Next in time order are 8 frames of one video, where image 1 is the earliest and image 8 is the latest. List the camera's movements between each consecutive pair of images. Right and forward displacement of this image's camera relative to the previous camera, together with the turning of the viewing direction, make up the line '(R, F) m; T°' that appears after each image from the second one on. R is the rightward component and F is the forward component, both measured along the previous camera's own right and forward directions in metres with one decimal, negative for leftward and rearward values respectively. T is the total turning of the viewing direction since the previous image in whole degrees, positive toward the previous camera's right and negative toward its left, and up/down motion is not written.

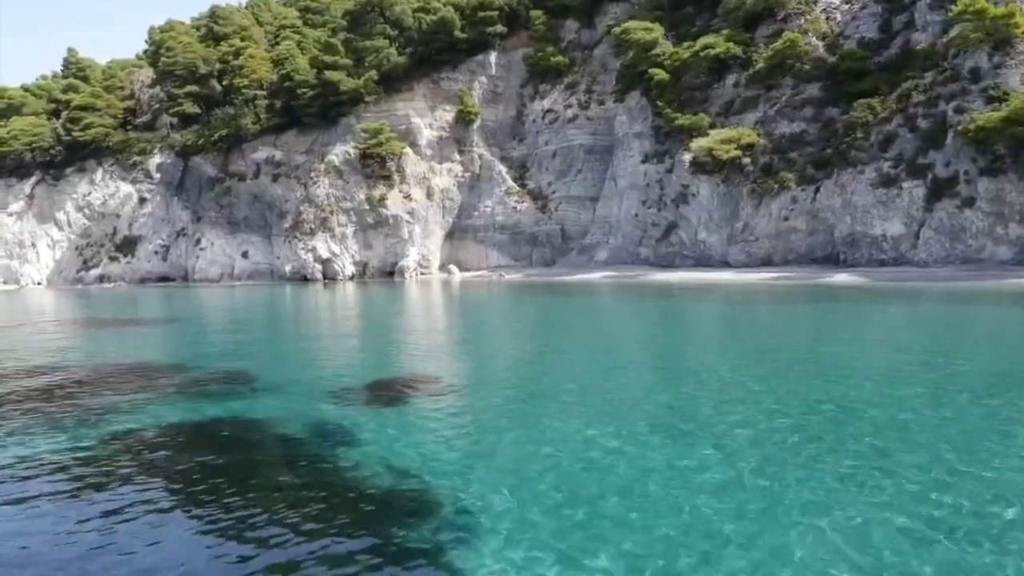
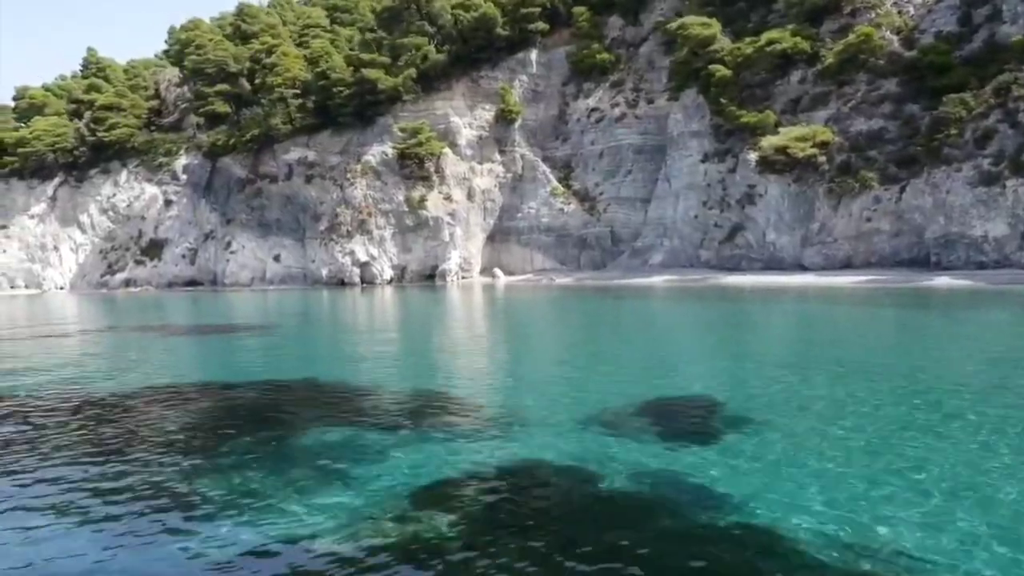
(-3.3, +1.7) m; 0°
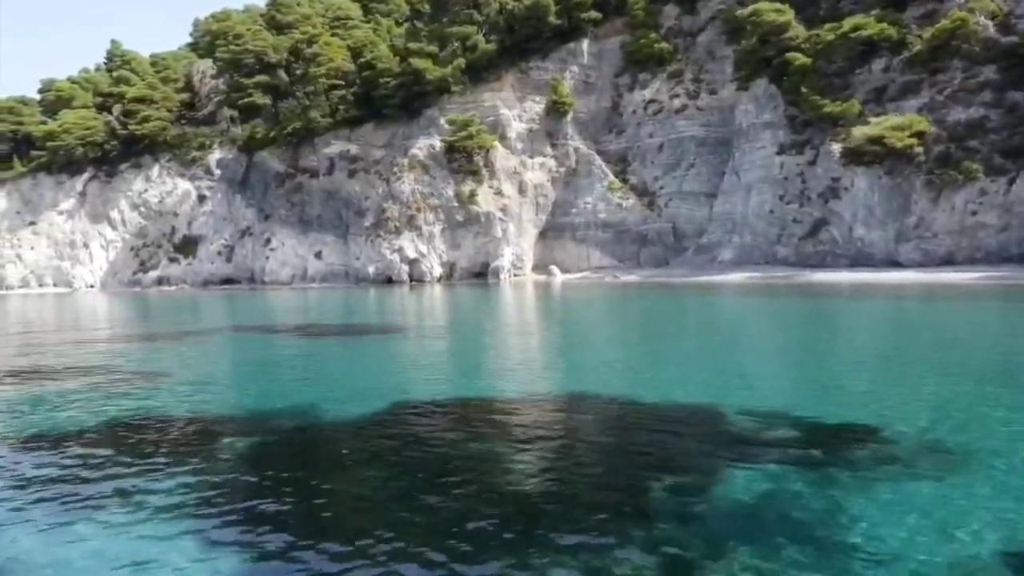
(-3.8, +1.8) m; 0°
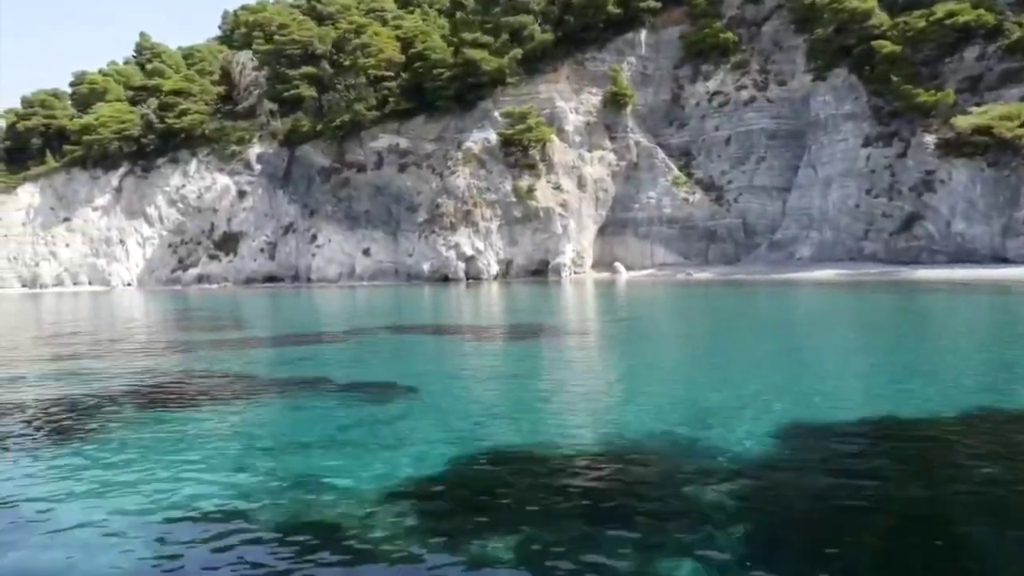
(-4.1, +1.6) m; 0°
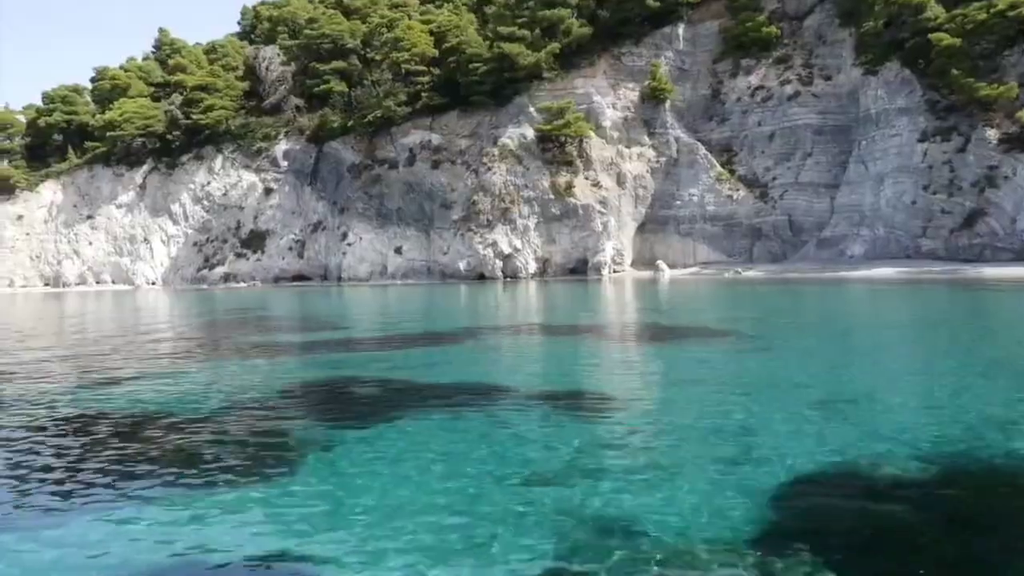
(-2.6, +0.9) m; 0°
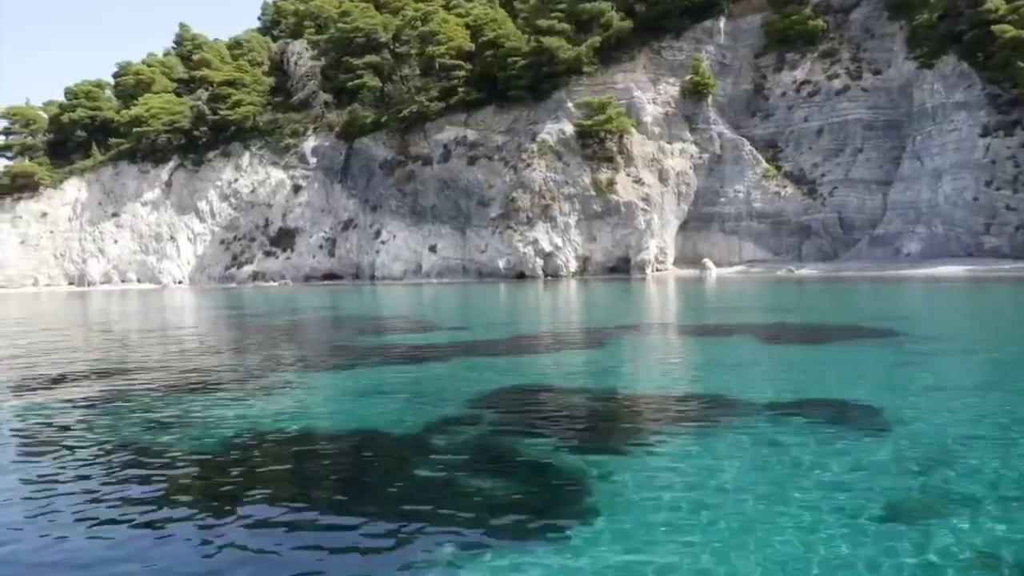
(-2.7, +1.0) m; 0°
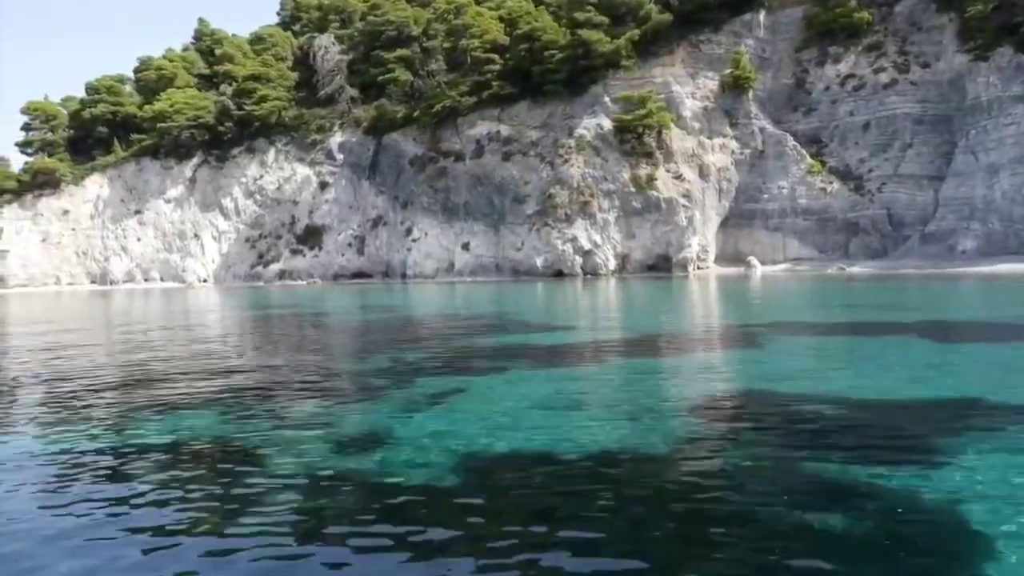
(-2.4, +1.0) m; 0°
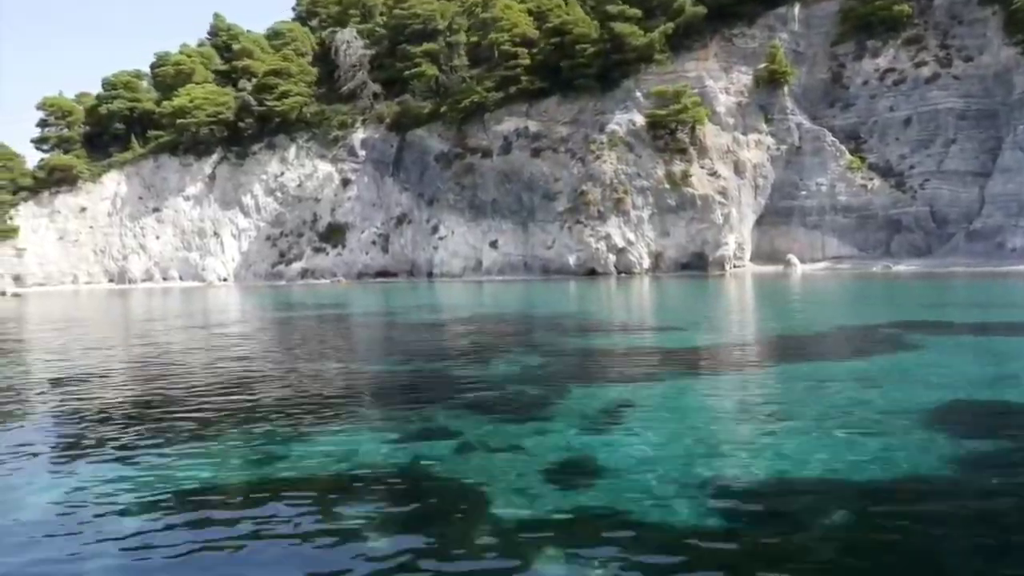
(-2.0, +1.0) m; 0°
